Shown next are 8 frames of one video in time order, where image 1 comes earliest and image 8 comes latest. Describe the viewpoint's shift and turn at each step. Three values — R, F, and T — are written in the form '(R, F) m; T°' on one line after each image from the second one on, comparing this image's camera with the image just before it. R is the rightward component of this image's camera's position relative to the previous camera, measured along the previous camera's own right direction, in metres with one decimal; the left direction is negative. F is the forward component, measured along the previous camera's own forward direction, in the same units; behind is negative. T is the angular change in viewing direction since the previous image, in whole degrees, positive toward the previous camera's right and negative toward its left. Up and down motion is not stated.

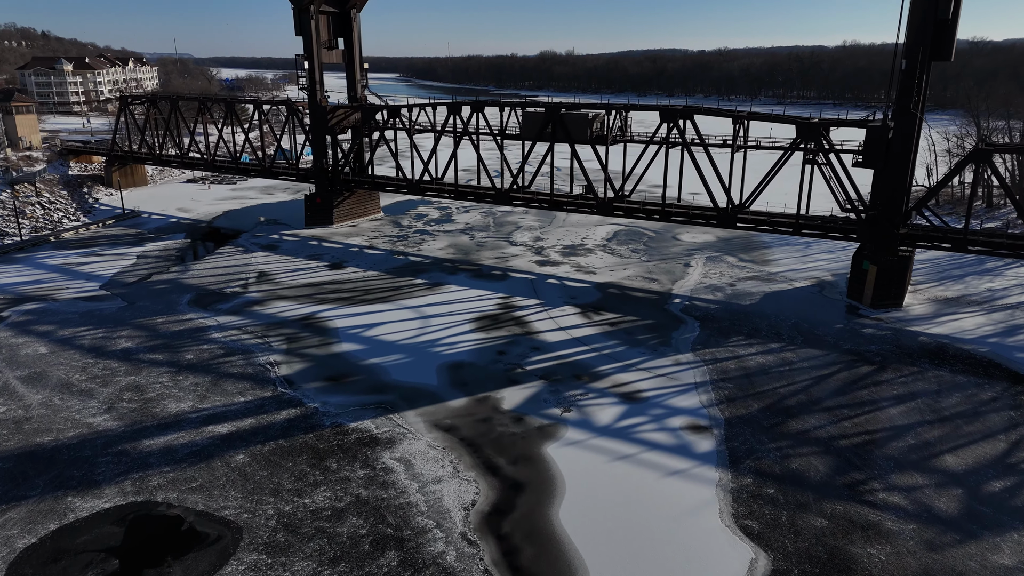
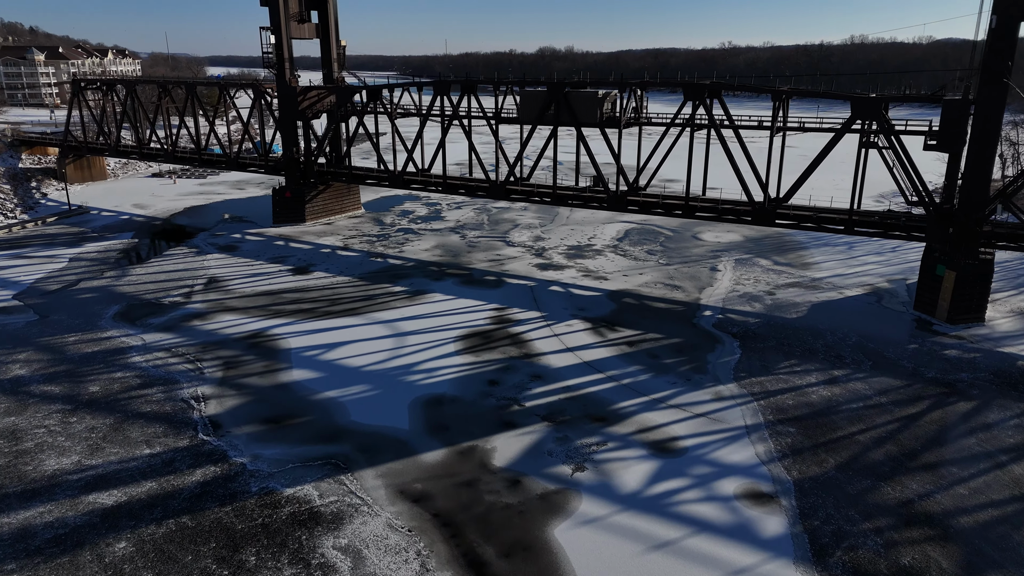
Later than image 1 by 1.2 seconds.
(+0.1, +5.0) m; 0°
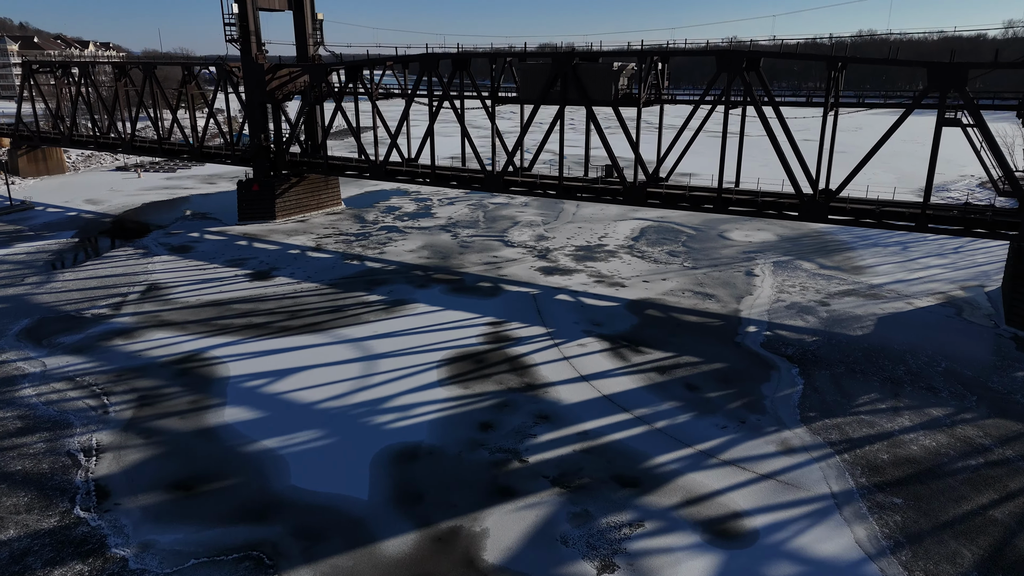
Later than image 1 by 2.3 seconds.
(0.0, +4.4) m; 0°
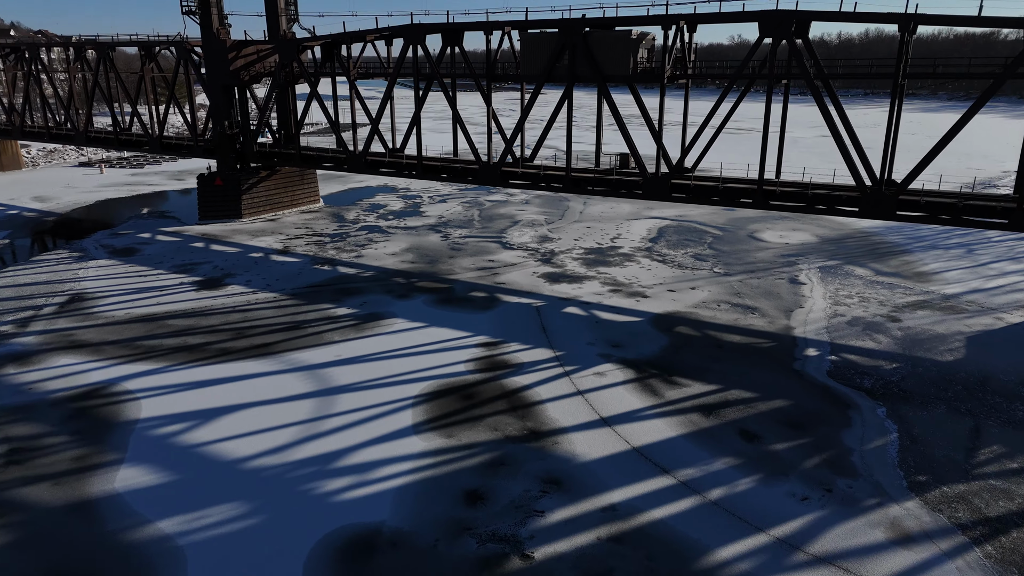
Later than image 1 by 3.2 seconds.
(0.0, +3.9) m; 0°
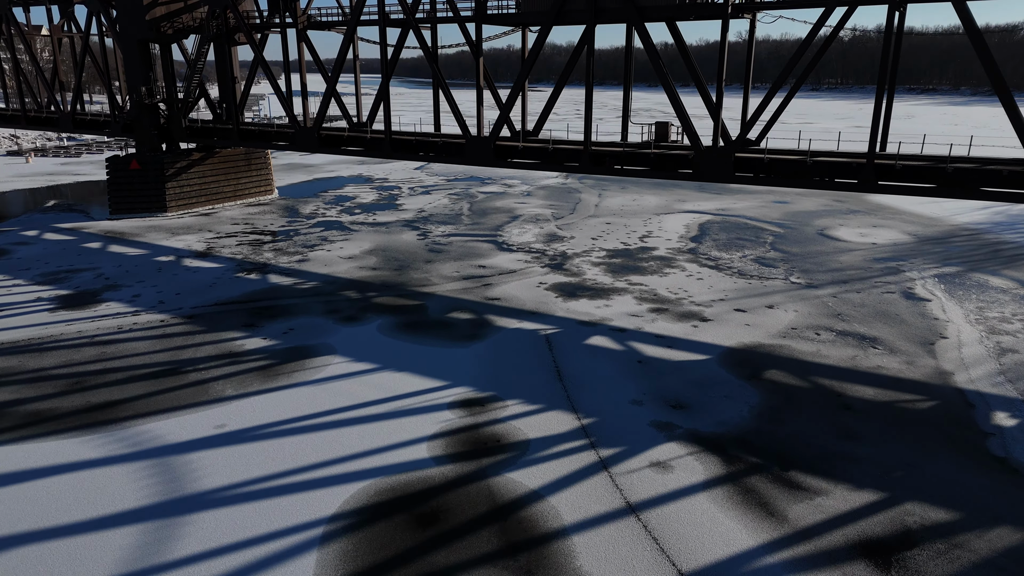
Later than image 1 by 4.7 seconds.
(0.0, +6.0) m; 0°
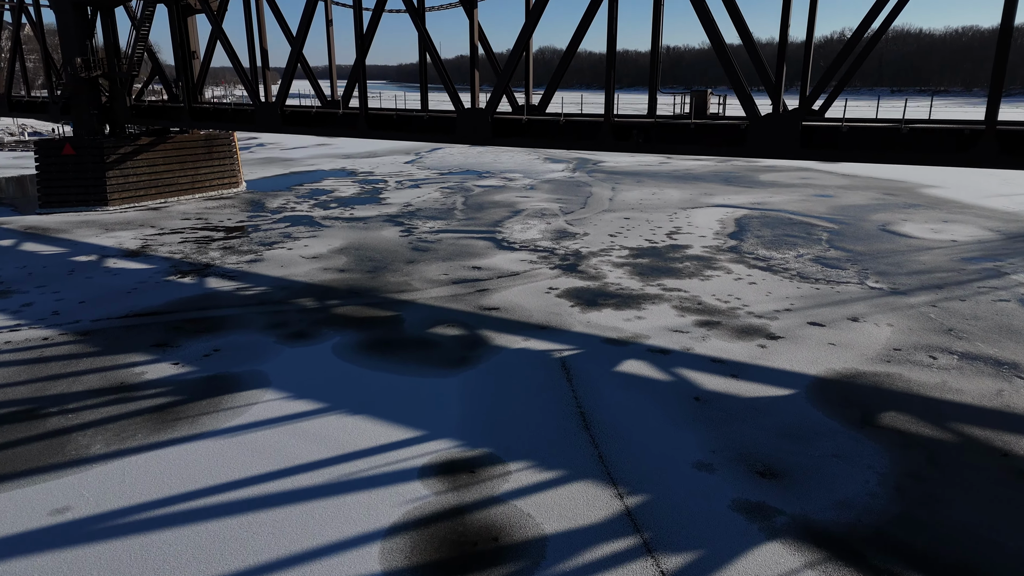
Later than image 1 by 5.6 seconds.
(0.0, +3.3) m; 0°
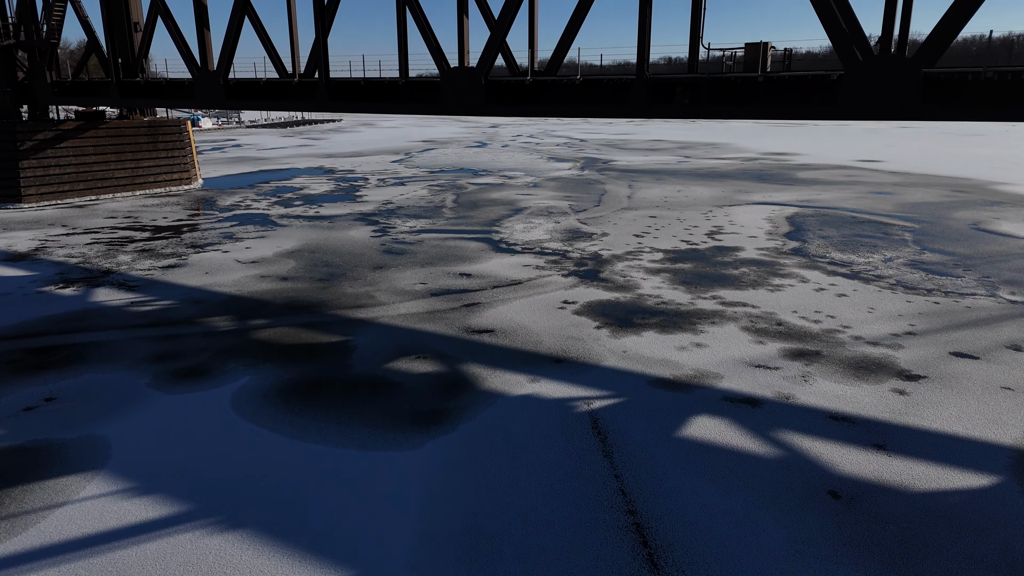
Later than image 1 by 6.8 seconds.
(0.0, +3.3) m; 0°
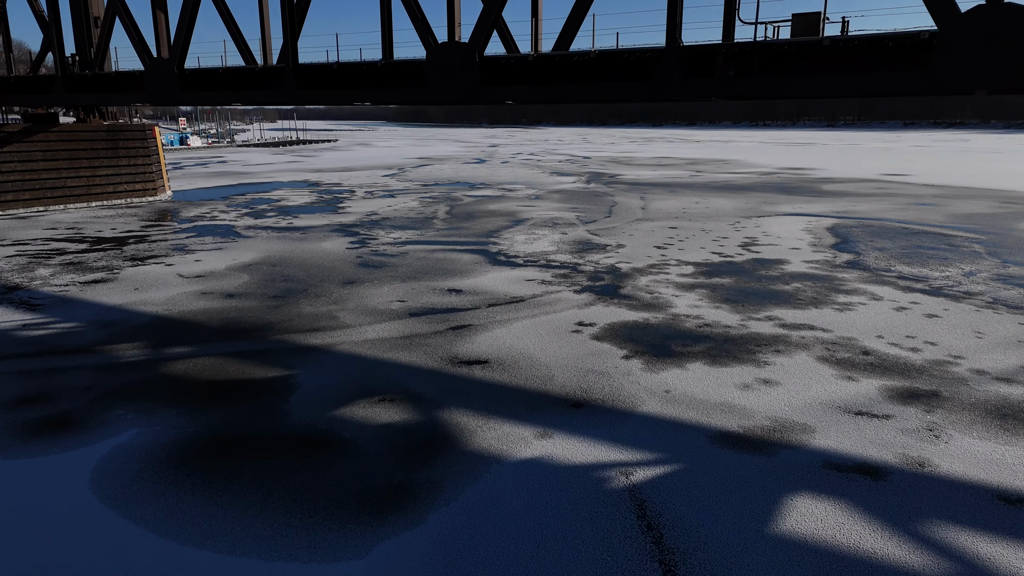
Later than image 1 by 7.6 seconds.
(0.0, +1.9) m; 0°
